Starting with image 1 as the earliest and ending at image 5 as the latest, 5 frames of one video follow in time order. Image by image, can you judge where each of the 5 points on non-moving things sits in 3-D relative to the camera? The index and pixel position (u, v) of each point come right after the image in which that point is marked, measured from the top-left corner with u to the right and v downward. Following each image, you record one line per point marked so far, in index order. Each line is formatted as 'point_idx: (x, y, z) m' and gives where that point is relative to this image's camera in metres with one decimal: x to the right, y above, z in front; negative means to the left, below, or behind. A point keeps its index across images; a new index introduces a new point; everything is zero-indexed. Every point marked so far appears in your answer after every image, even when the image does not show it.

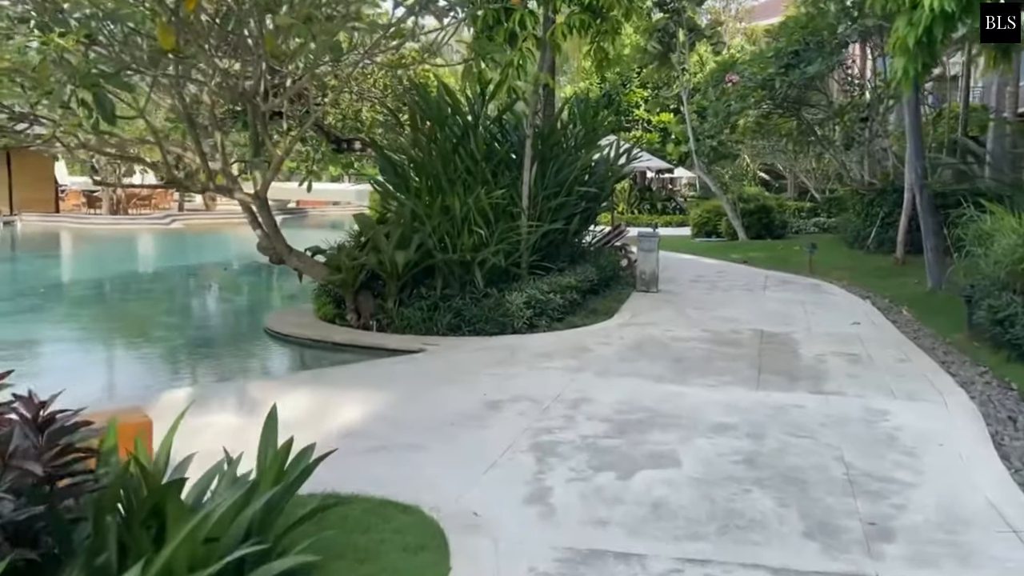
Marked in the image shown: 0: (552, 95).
0: (+0.5, +2.6, +11.4) m
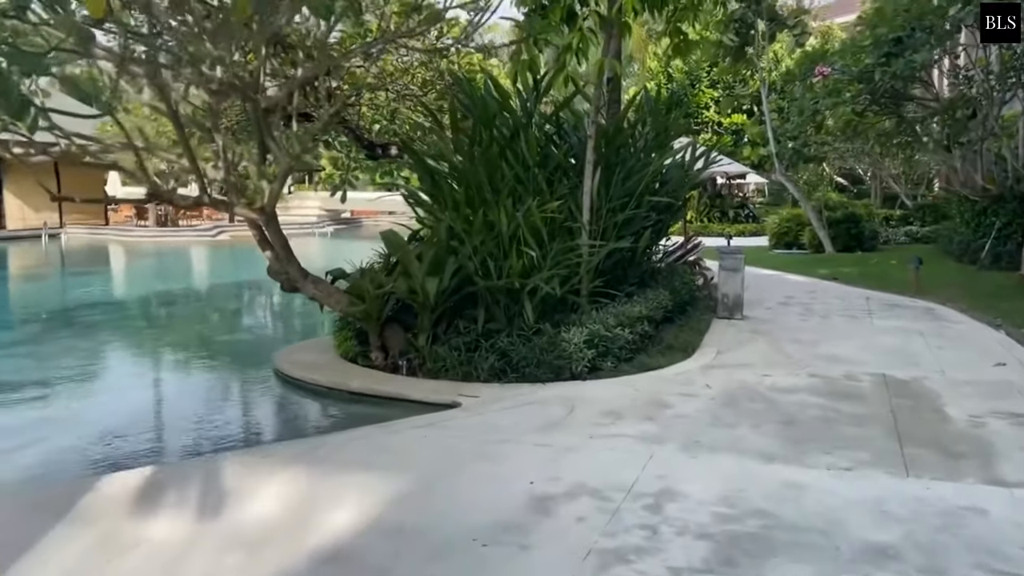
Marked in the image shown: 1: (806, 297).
0: (+1.2, +2.3, +9.8) m
1: (+4.2, -0.1, +12.0) m
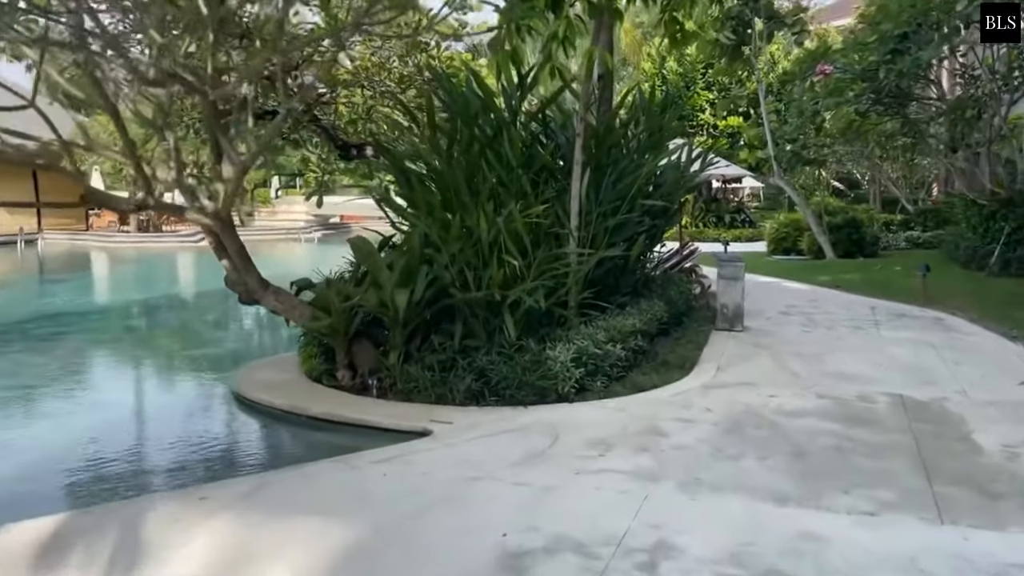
0: (+1.0, +2.2, +9.1) m
1: (+4.0, -0.2, +11.4) m
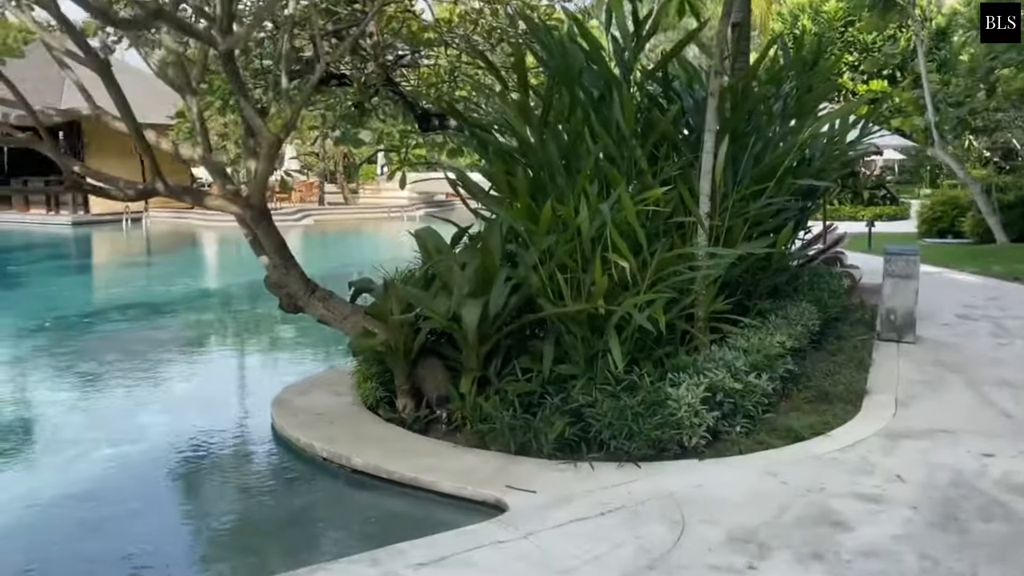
0: (+2.0, +2.2, +7.3) m
1: (+5.3, -0.2, +9.2) m
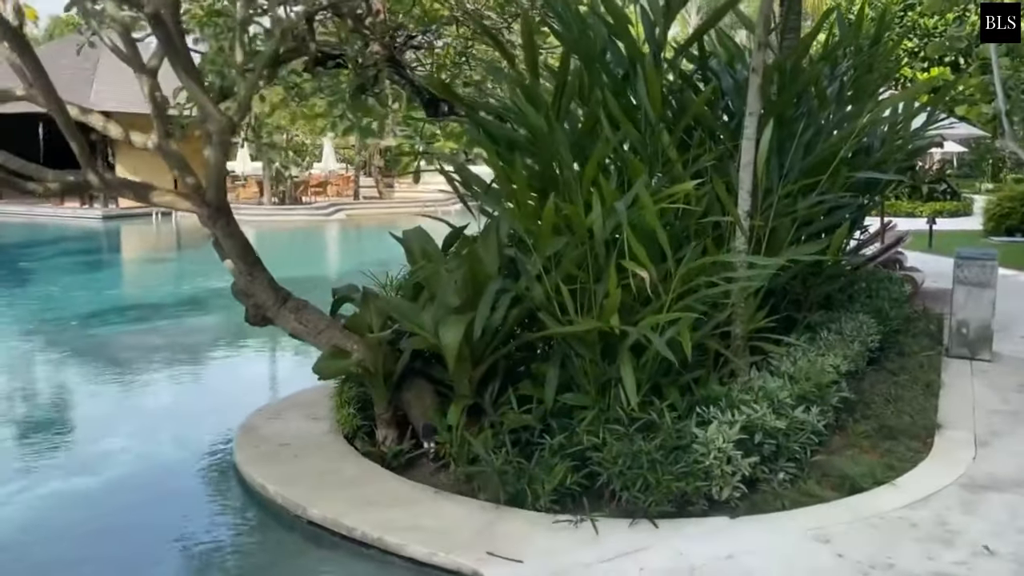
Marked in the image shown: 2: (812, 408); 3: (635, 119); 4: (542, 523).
0: (+2.1, +2.1, +6.4) m
1: (+5.5, -0.3, +8.1) m
2: (+1.6, -0.6, +4.4) m
3: (+0.8, +1.0, +5.1) m
4: (+0.1, -1.0, +3.6) m
